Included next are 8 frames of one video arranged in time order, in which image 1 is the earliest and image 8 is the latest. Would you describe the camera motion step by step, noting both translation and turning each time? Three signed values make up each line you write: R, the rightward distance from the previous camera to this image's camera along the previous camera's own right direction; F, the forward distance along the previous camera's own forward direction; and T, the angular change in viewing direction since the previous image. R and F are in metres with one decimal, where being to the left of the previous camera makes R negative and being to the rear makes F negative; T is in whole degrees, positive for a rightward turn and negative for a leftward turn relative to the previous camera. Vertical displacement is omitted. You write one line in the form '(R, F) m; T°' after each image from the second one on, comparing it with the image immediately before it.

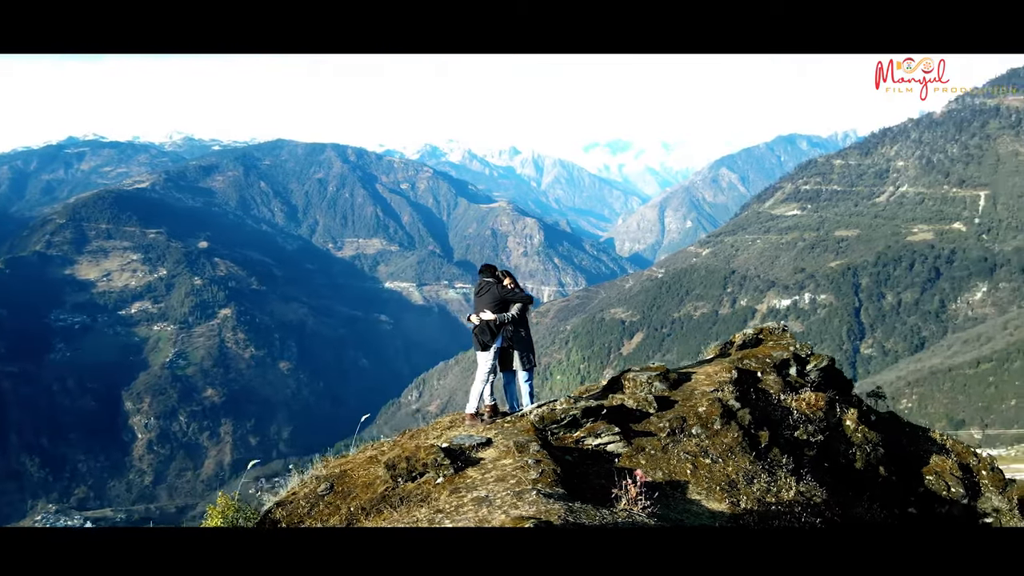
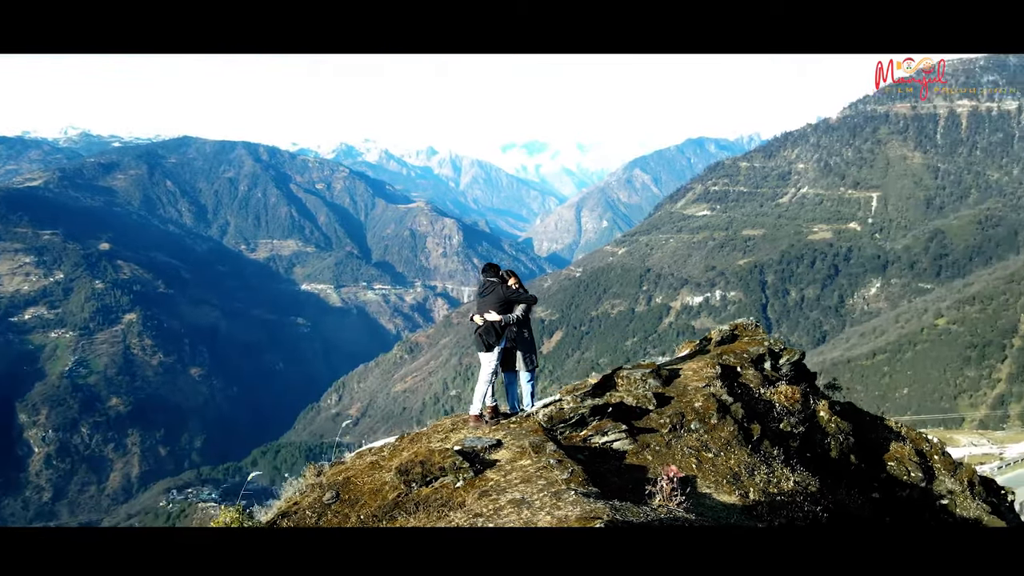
(-1.3, +0.1) m; +6°
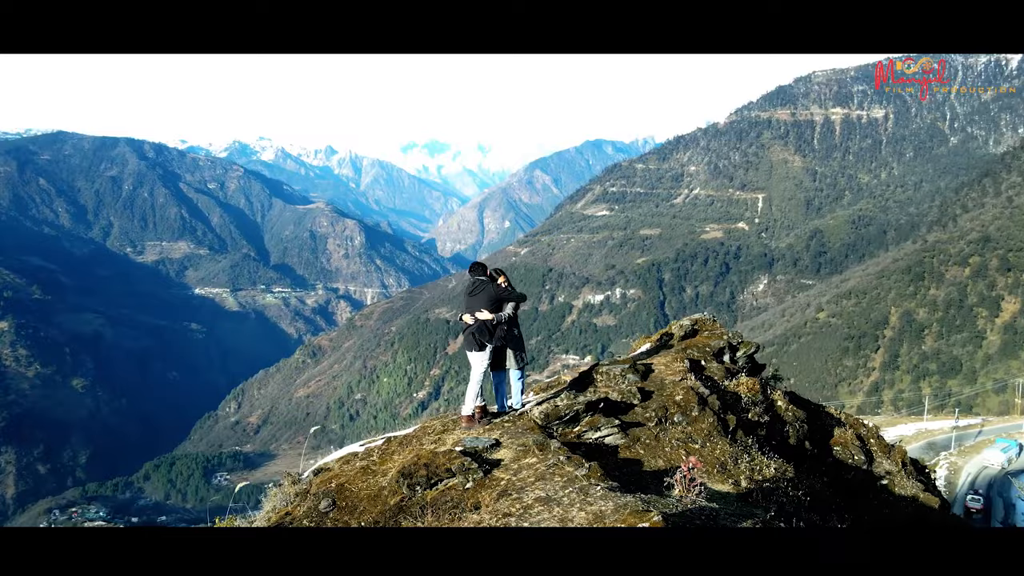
(-1.4, +0.1) m; +7°
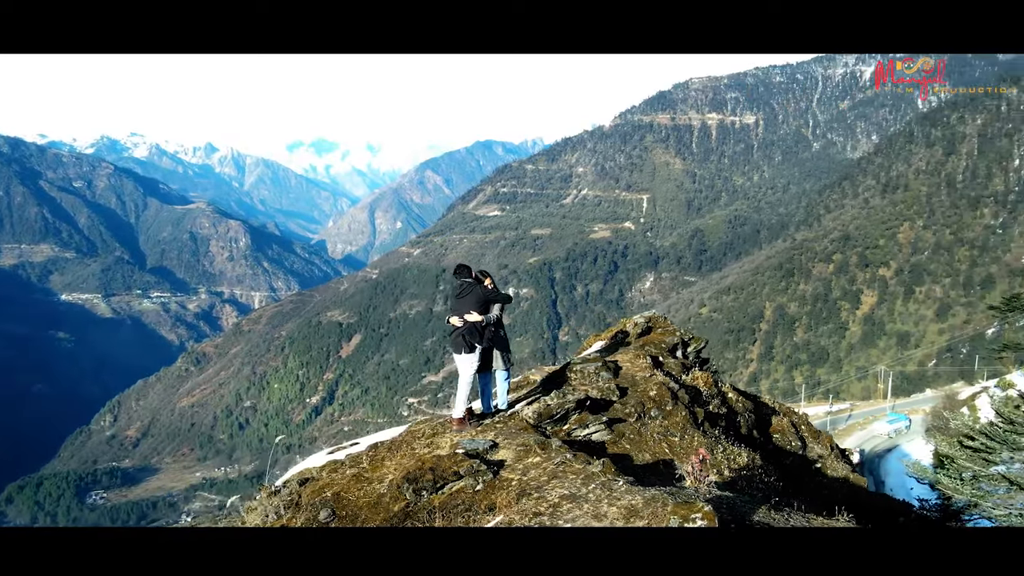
(-1.5, 0.0) m; +8°
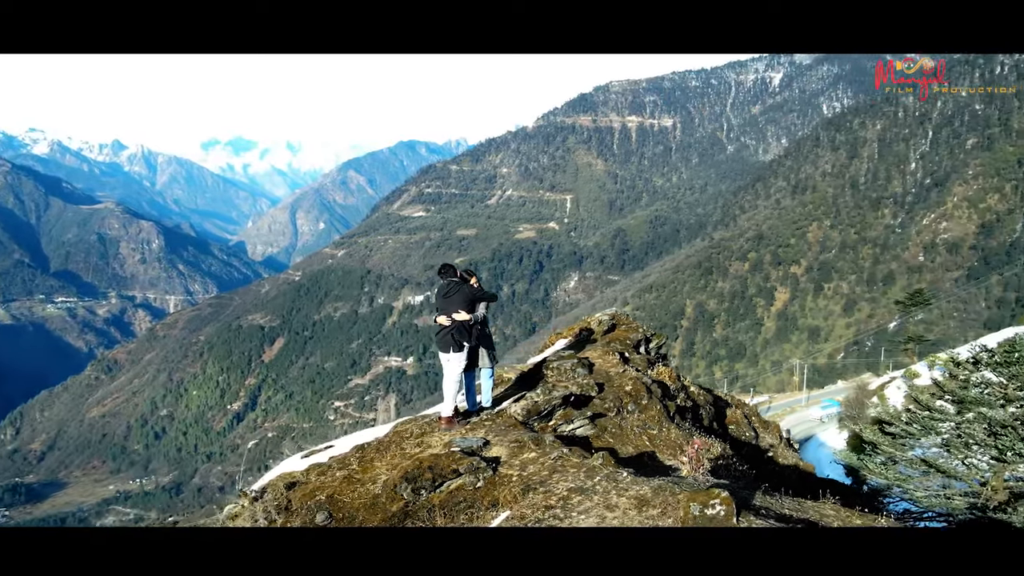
(-1.0, -0.1) m; +6°
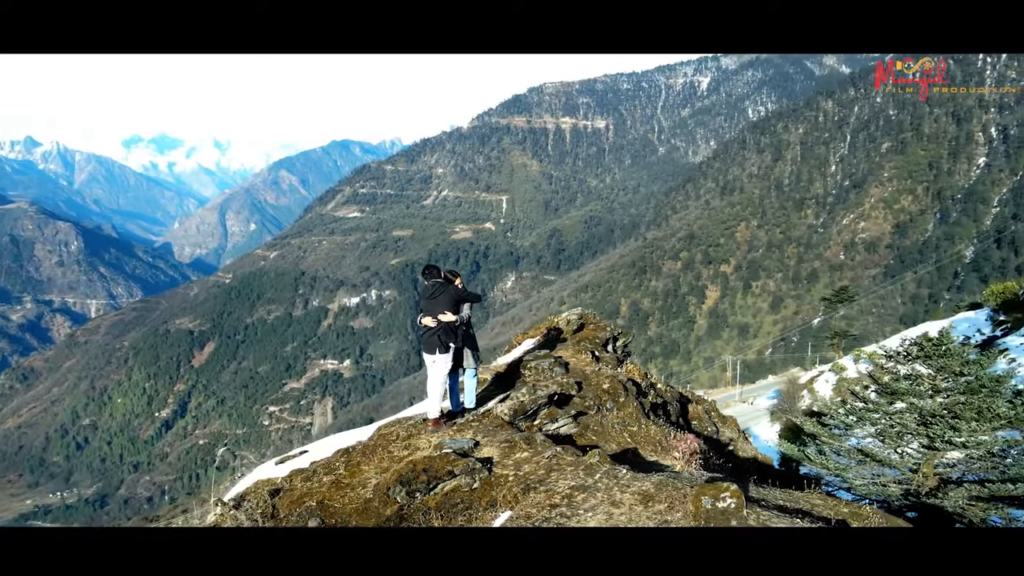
(-0.8, 0.0) m; +5°
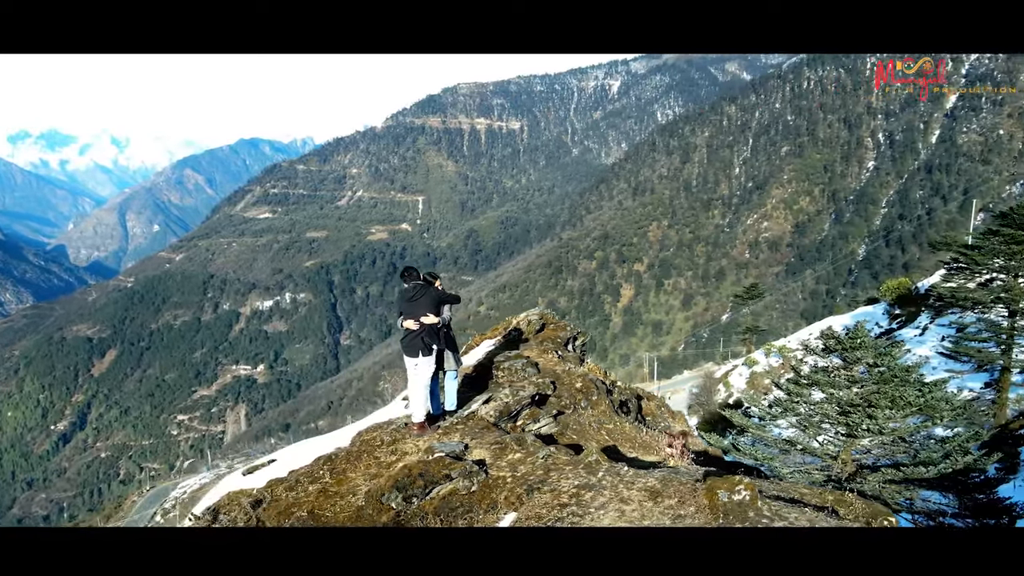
(-1.1, +0.1) m; +6°
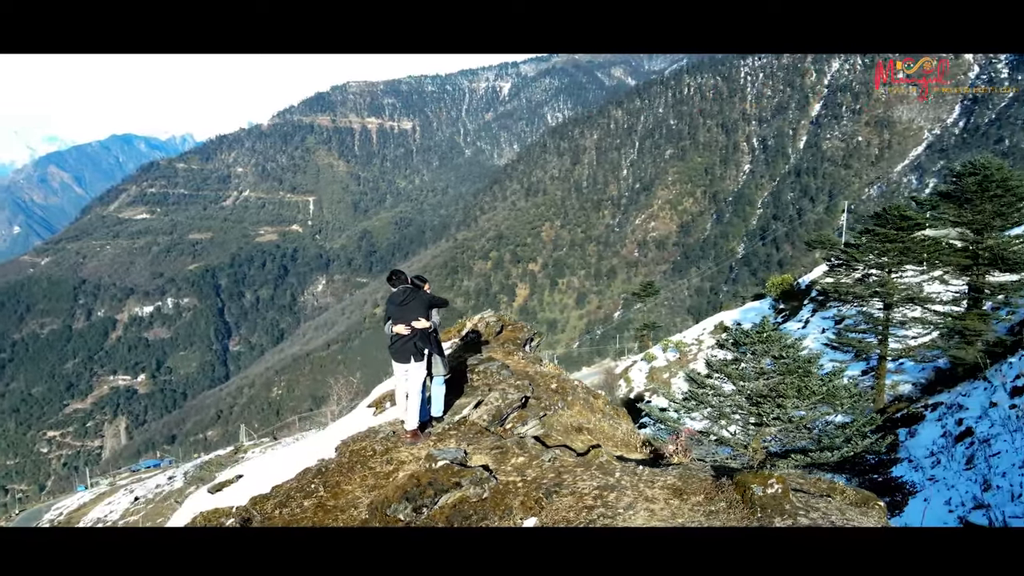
(-1.5, +0.2) m; +8°
